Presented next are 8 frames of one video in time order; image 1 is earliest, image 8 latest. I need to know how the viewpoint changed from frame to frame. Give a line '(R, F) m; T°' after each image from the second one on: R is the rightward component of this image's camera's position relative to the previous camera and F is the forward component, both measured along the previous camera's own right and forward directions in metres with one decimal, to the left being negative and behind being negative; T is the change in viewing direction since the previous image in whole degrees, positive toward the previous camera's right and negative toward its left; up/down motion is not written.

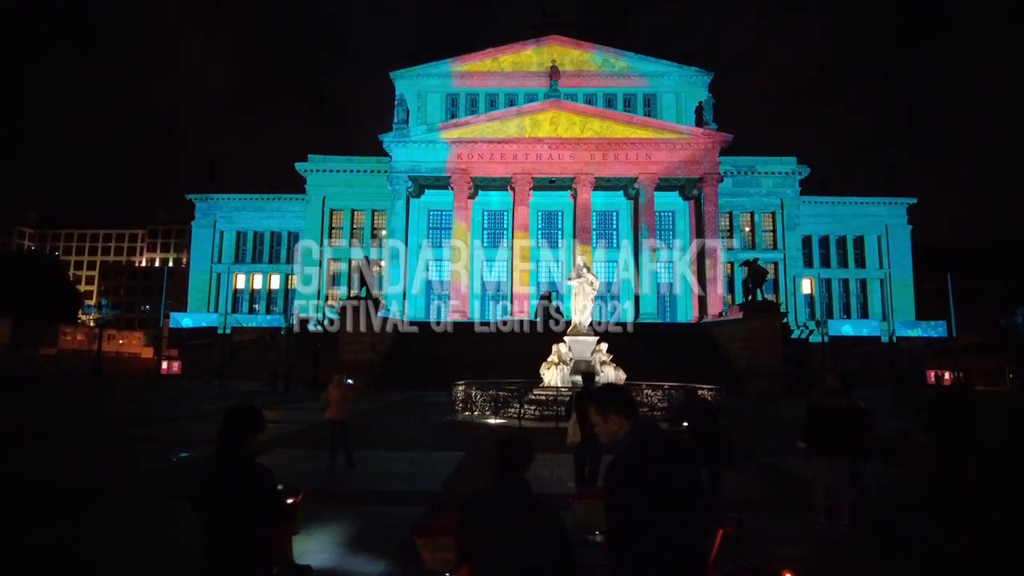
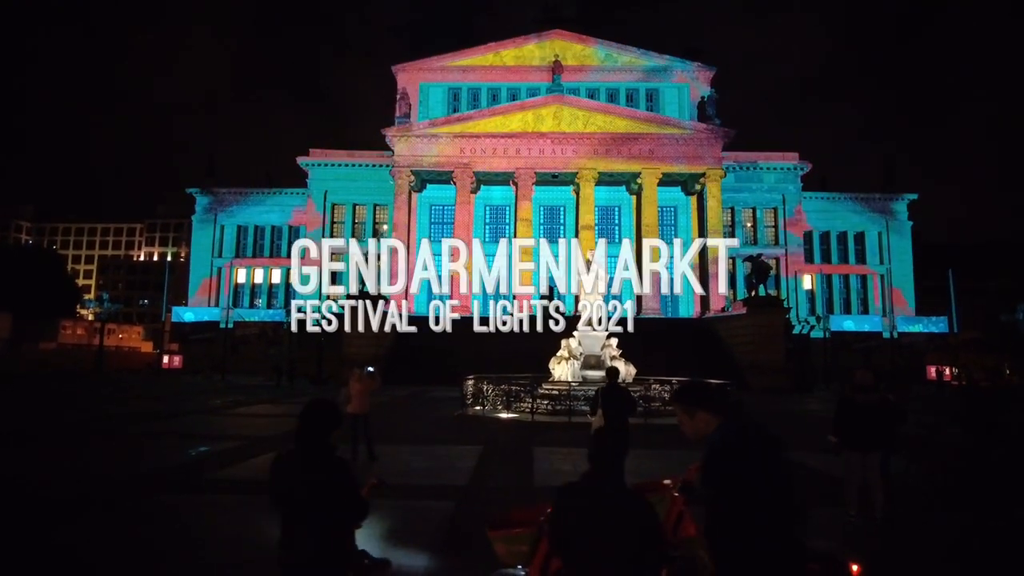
(-0.3, 0.0) m; 0°
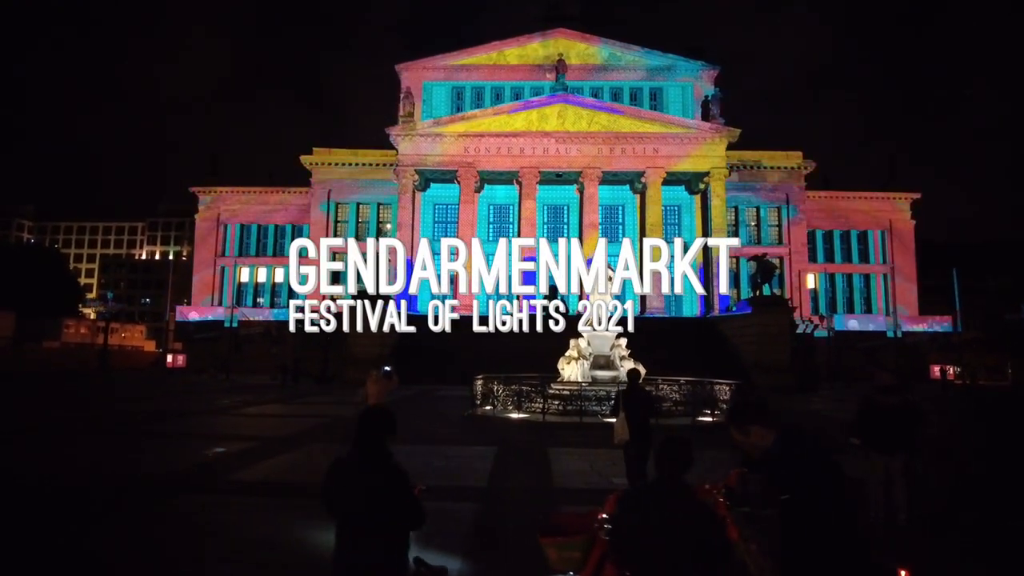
(-0.2, 0.0) m; 0°
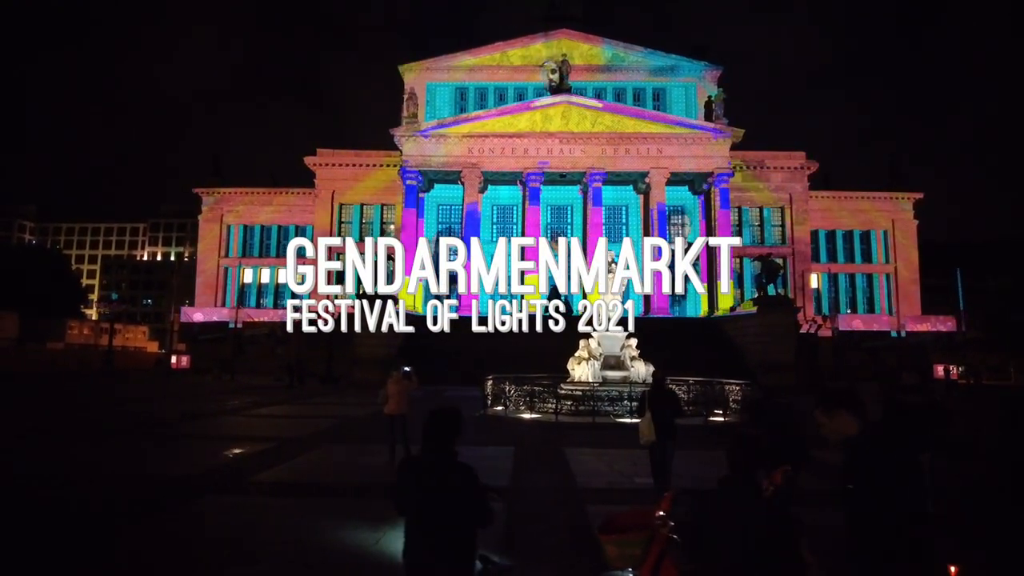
(-0.3, 0.0) m; 0°
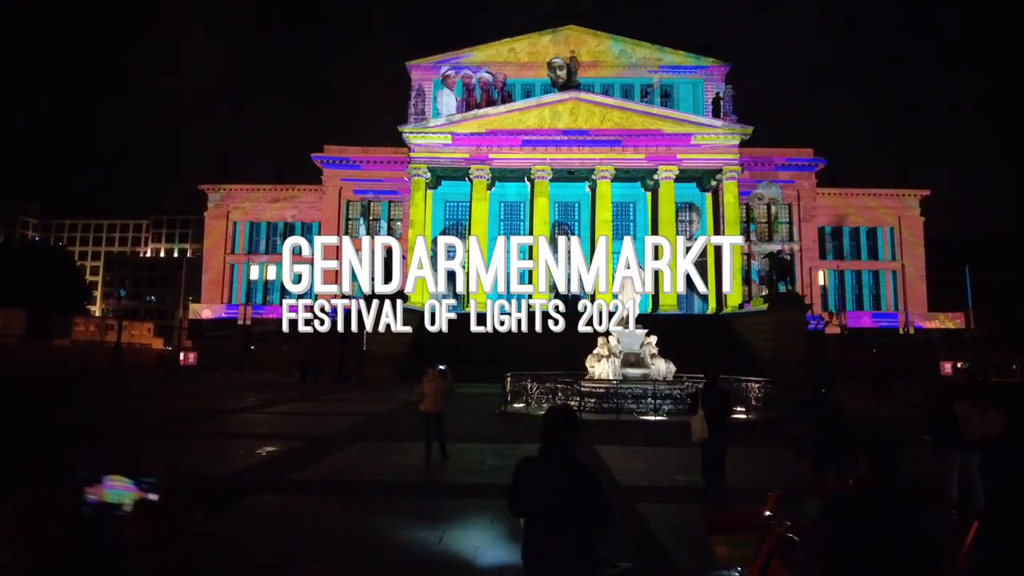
(-0.5, 0.0) m; 0°
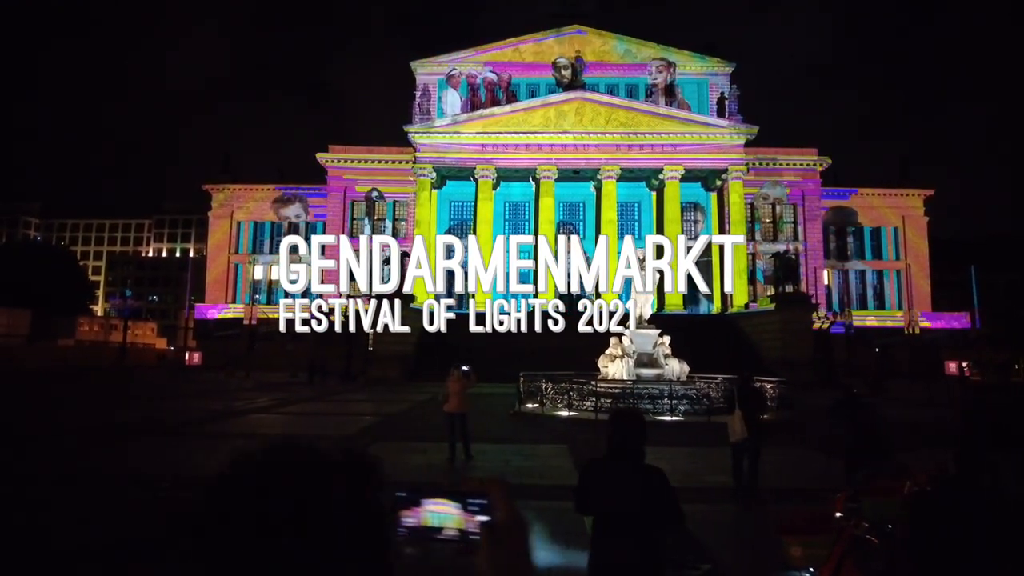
(-0.3, 0.0) m; 0°
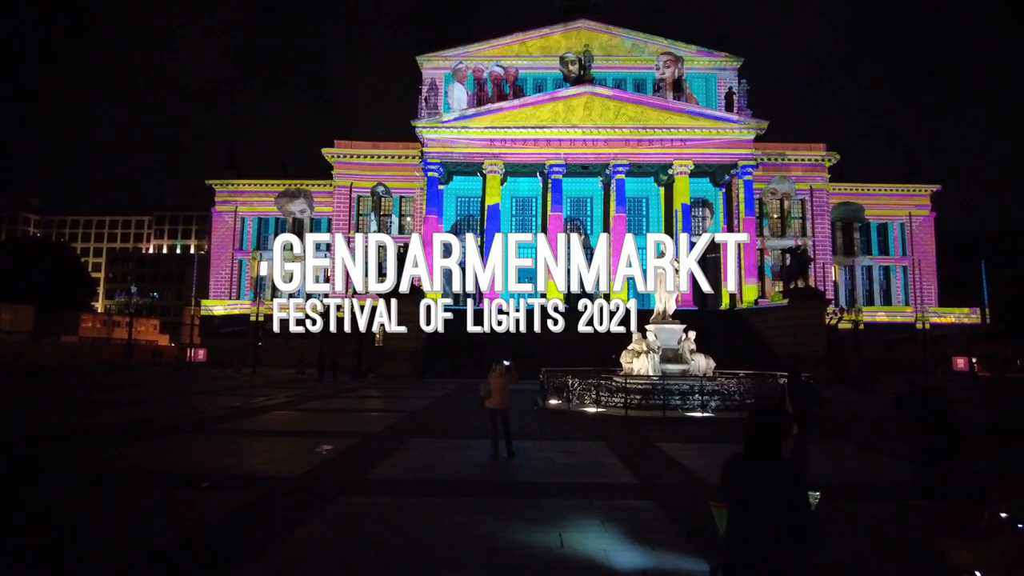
(-0.6, +0.2) m; 0°
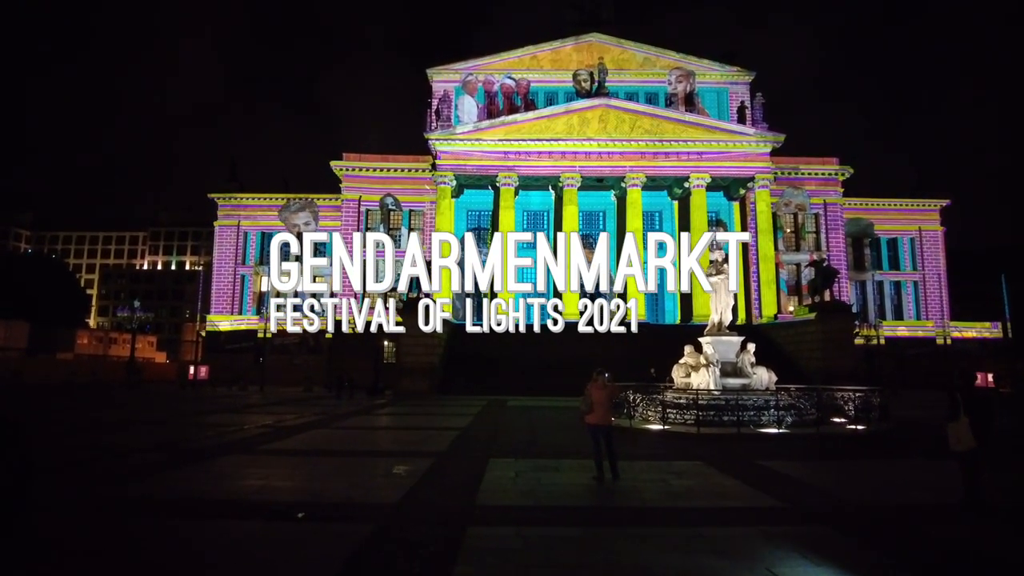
(-1.4, +0.8) m; +1°
